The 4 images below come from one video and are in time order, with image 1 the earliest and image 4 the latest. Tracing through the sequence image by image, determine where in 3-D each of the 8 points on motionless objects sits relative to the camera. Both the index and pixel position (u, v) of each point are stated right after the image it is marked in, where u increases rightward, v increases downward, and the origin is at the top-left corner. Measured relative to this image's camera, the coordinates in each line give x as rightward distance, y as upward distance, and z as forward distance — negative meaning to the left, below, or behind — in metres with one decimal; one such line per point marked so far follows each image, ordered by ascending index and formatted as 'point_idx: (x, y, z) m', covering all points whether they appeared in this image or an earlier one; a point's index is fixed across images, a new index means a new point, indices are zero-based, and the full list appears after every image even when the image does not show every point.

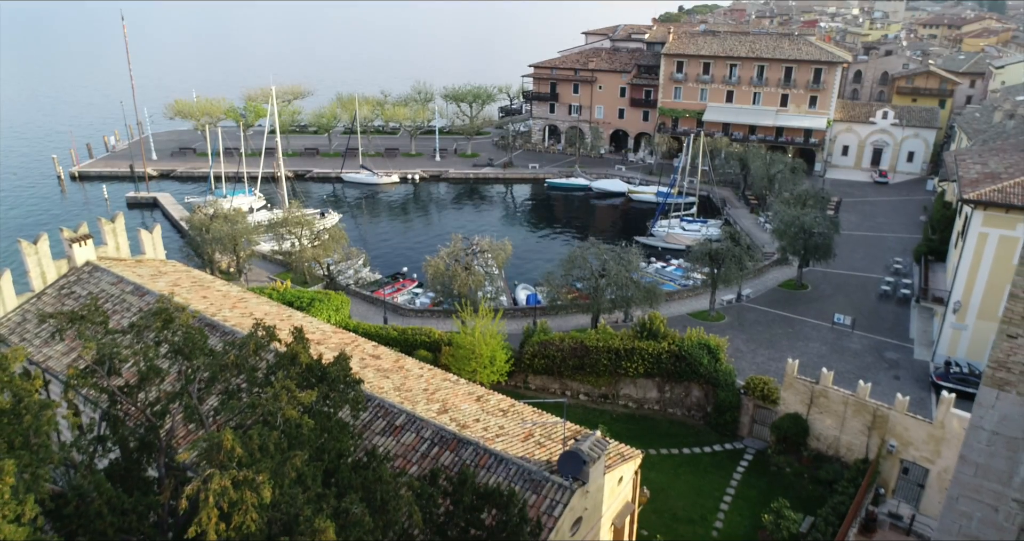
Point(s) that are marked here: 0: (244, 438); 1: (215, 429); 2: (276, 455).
0: (-2.3, -1.4, +6.0) m
1: (-3.3, -1.7, +7.8) m
2: (-2.1, -1.6, +6.2) m
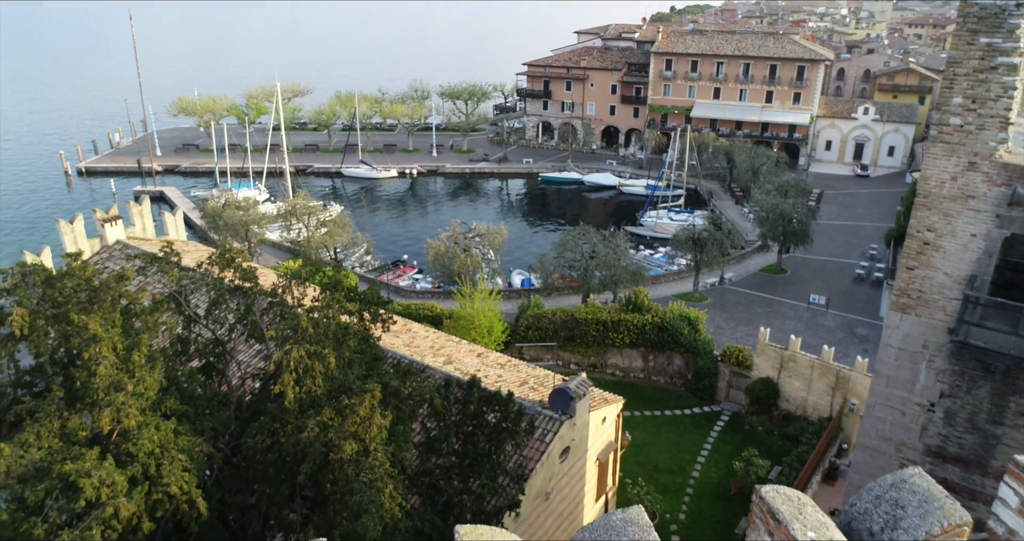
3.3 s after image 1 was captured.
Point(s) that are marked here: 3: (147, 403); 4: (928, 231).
0: (-2.3, -0.6, +7.9) m
1: (-3.3, -1.0, +9.7) m
2: (-2.1, -0.8, +8.1) m
3: (-3.7, -1.3, +7.1) m
4: (+5.7, +0.5, +9.5) m
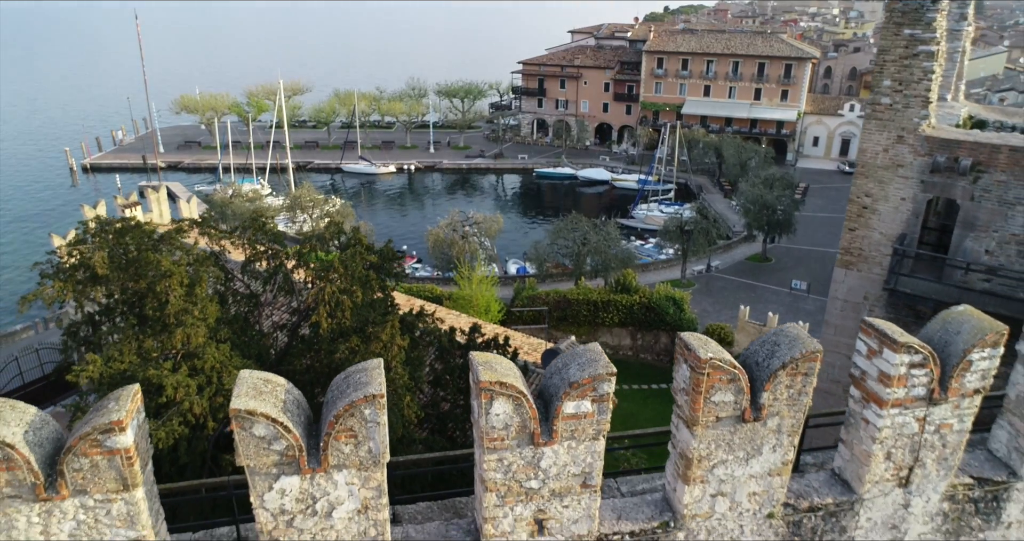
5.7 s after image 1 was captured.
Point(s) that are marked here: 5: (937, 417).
0: (-2.3, 0.0, +9.4) m
1: (-3.4, -0.4, +11.2) m
2: (-2.1, -0.2, +9.6) m
3: (-3.7, -0.7, +8.6) m
4: (+5.6, +1.2, +11.1) m
5: (+3.2, -1.1, +5.2) m
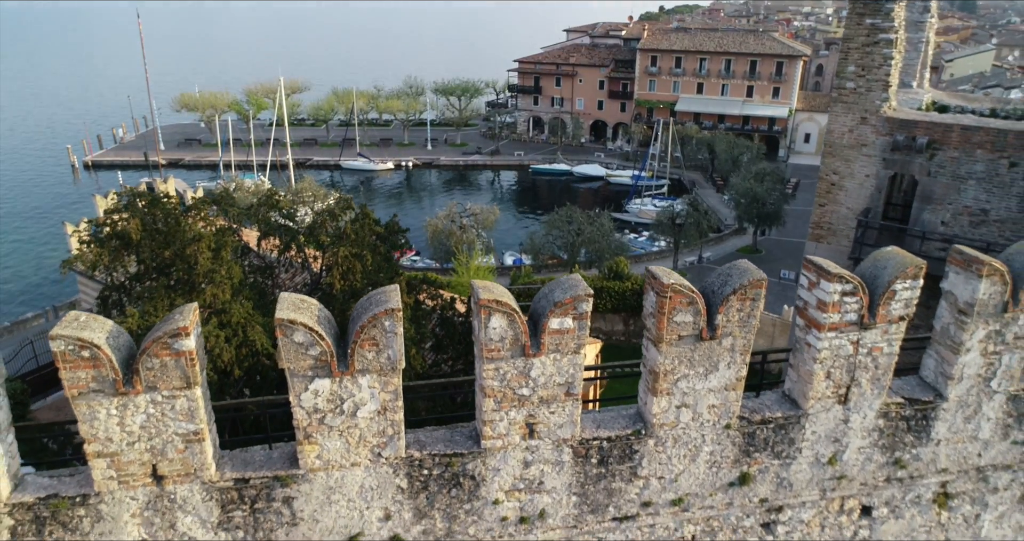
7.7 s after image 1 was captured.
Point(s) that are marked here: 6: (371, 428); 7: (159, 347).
0: (-2.4, +0.5, +10.3) m
1: (-3.5, +0.1, +12.1) m
2: (-2.2, +0.3, +10.5) m
3: (-3.8, -0.3, +9.5) m
4: (+5.5, +1.7, +12.0) m
5: (+3.2, -0.6, +6.2) m
6: (-1.1, -1.2, +5.5) m
7: (-2.5, -0.5, +4.9) m
